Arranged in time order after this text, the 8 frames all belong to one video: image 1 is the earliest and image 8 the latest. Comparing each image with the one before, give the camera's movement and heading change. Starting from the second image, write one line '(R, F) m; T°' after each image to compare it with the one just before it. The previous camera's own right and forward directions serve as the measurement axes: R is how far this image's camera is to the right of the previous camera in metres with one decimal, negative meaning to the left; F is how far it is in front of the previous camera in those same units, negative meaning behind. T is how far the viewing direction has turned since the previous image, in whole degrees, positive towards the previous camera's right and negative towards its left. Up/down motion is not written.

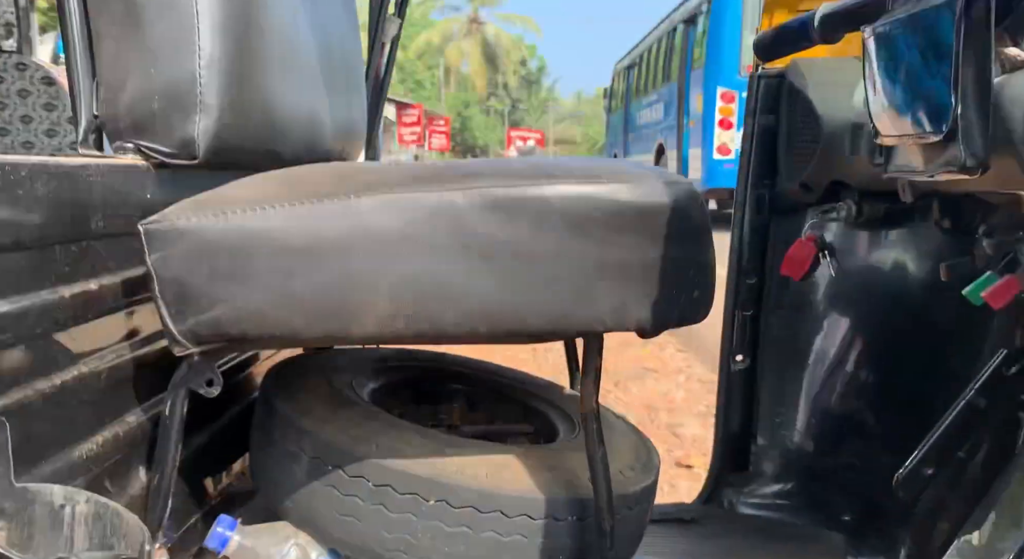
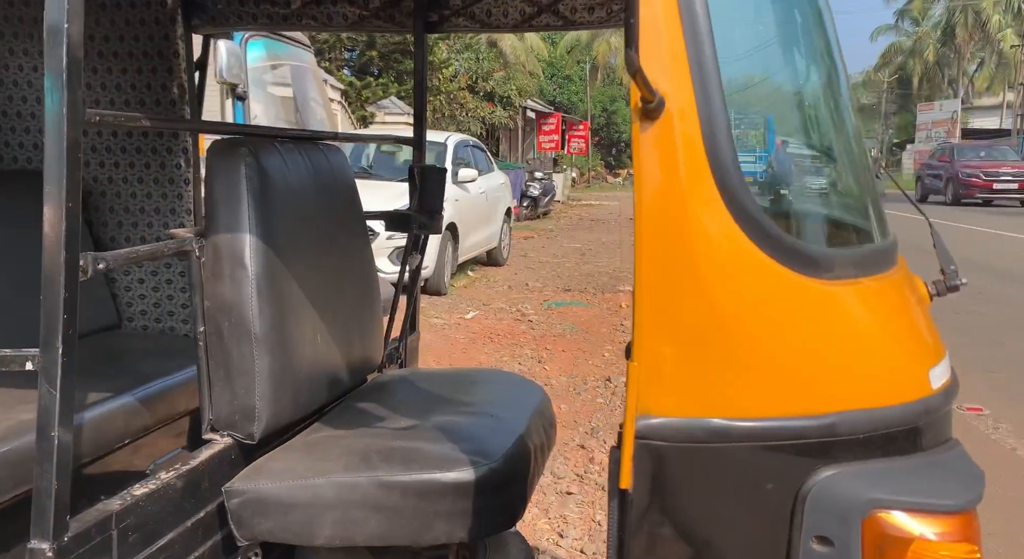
(+0.5, -0.7) m; -9°
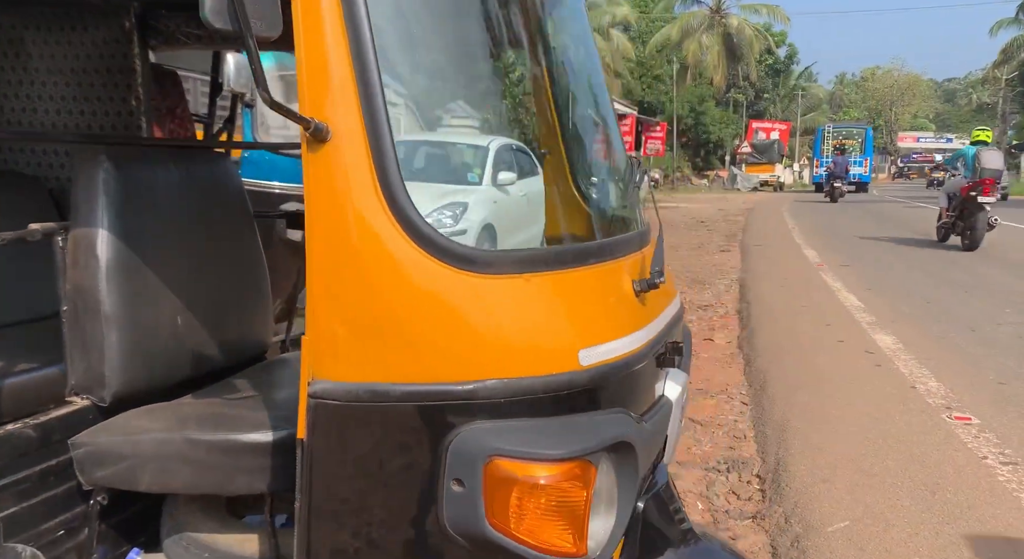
(+0.6, -0.2) m; -5°
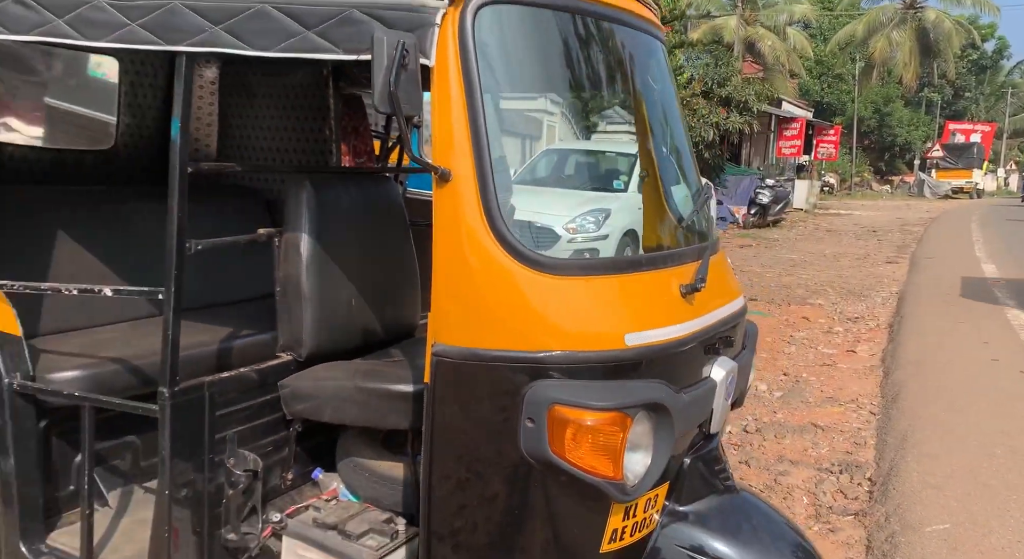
(+0.2, -0.6) m; -11°
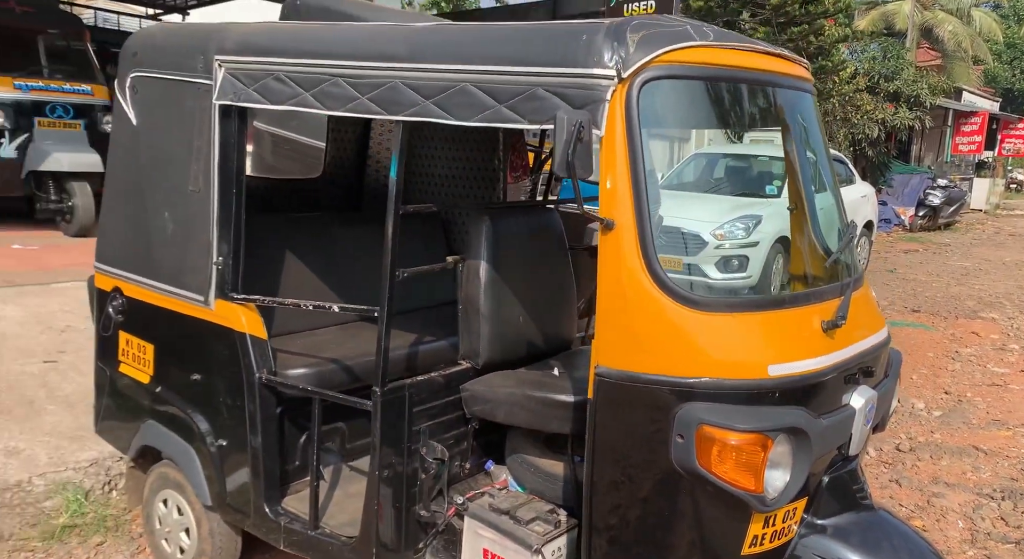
(0.0, -0.4) m; -10°
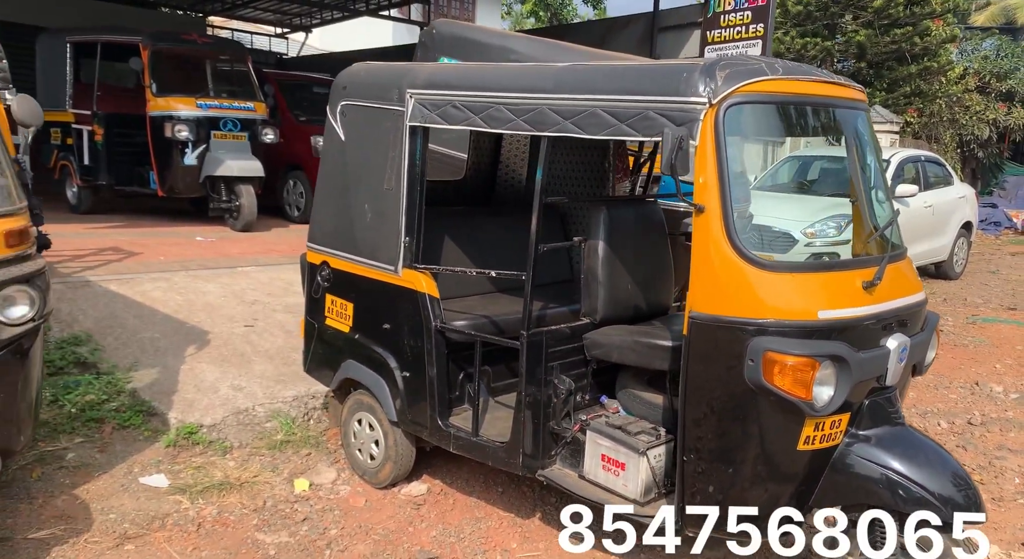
(-0.1, -1.0) m; -6°
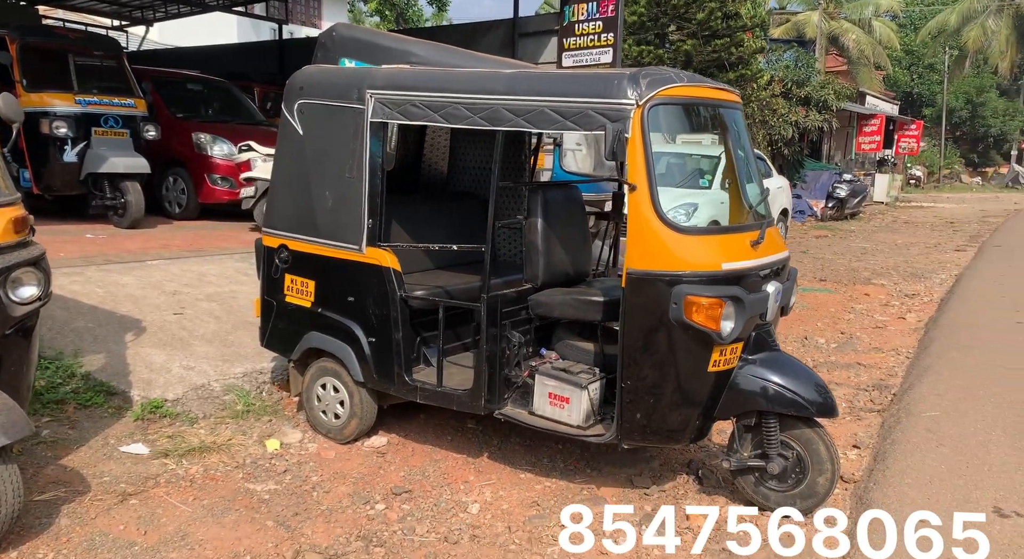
(-0.7, -0.7) m; +11°
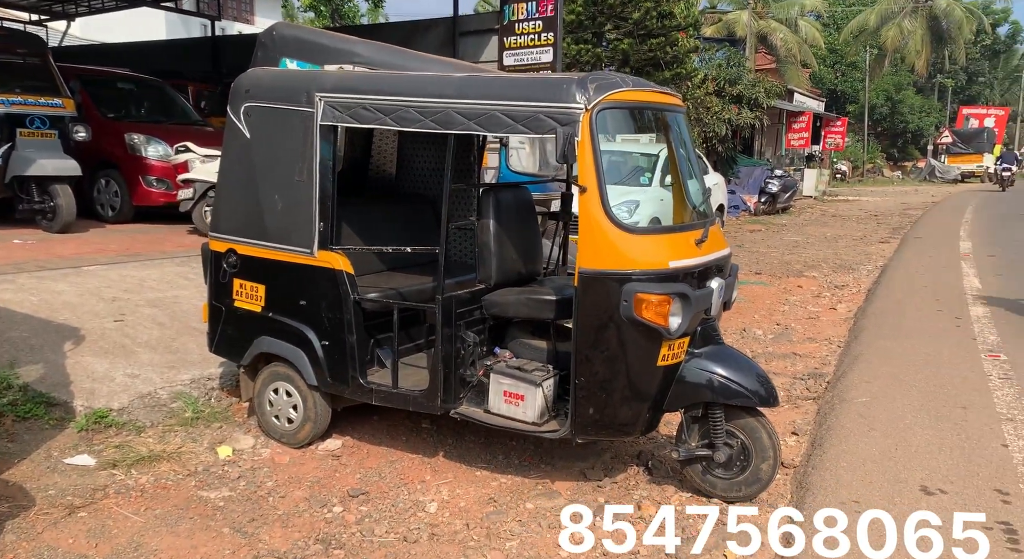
(-0.1, 0.0) m; +4°
